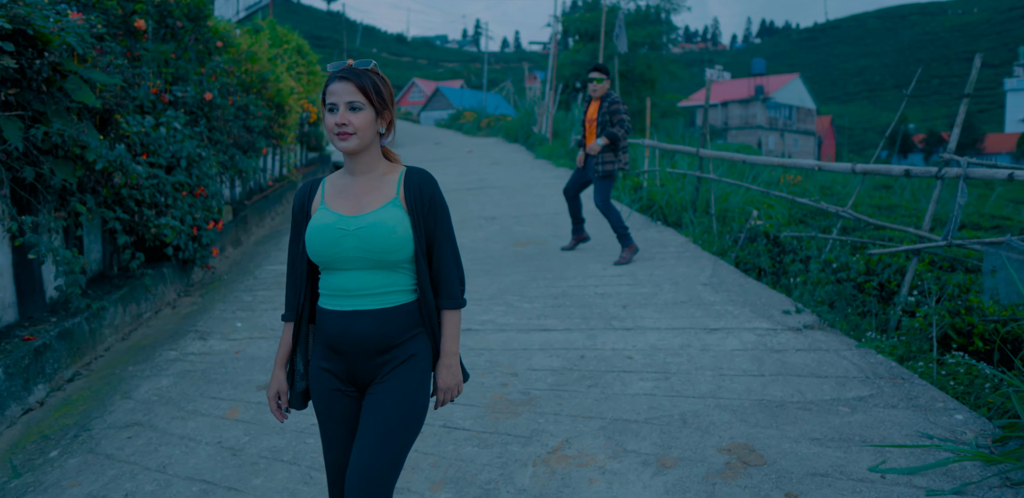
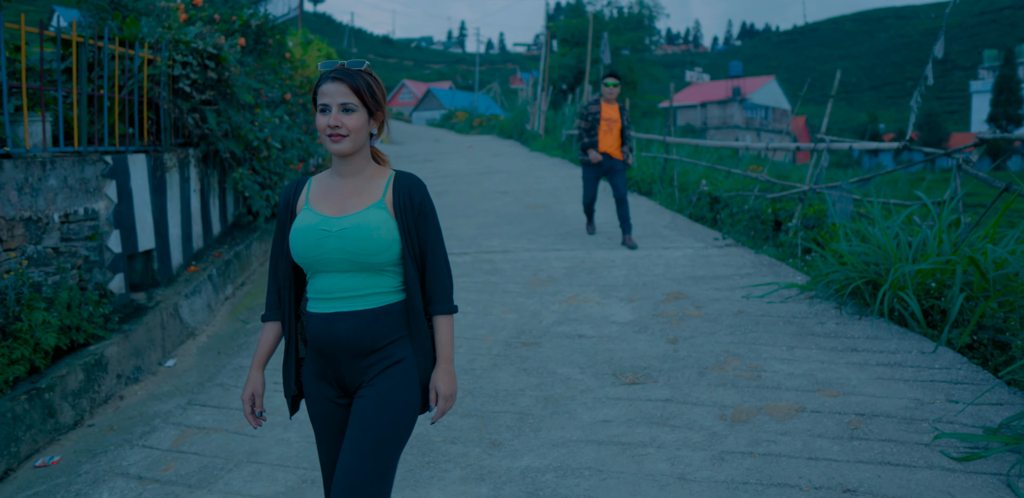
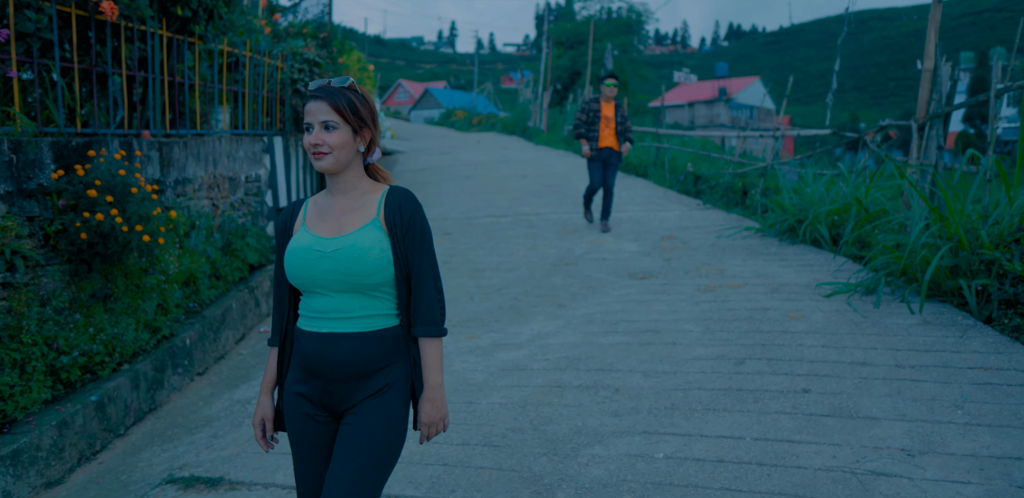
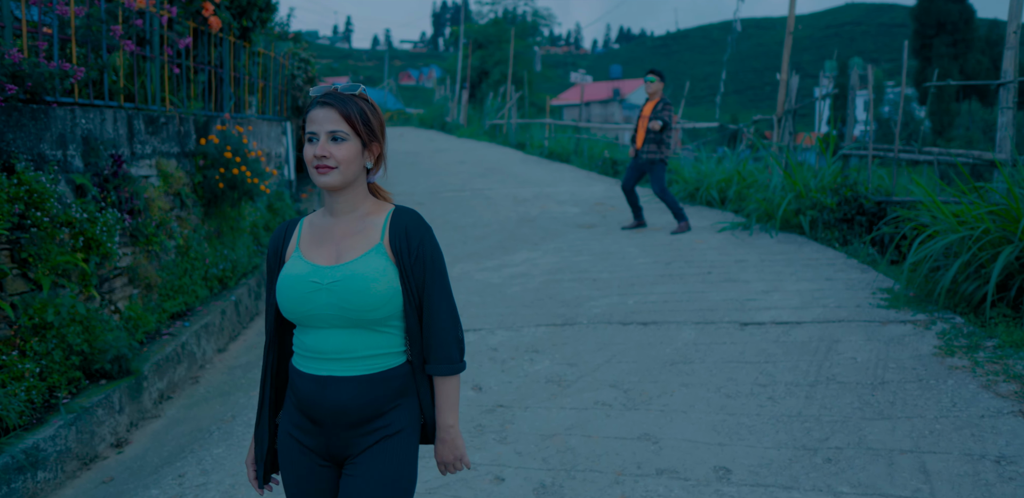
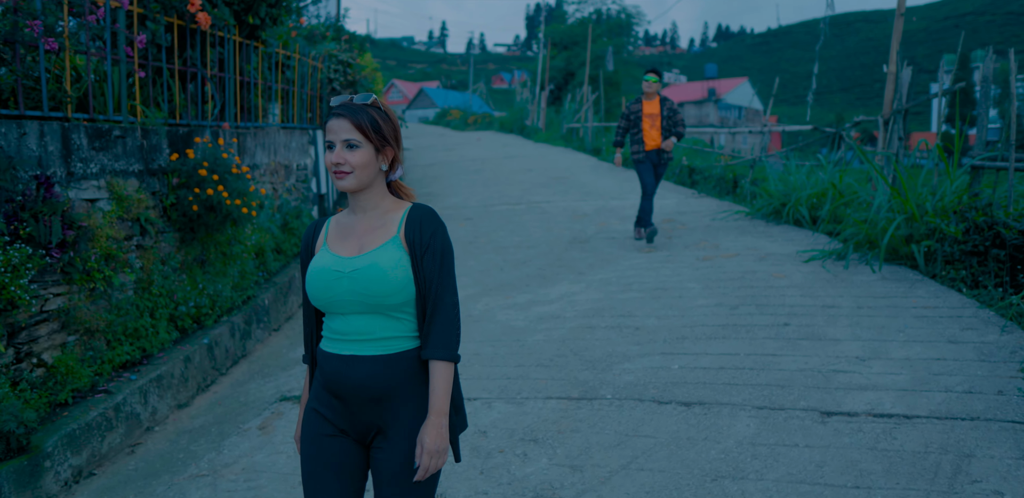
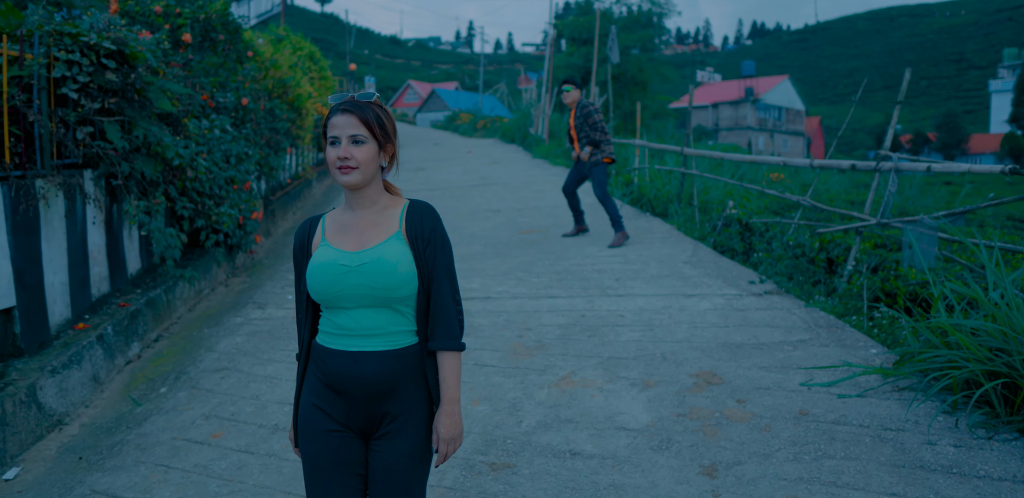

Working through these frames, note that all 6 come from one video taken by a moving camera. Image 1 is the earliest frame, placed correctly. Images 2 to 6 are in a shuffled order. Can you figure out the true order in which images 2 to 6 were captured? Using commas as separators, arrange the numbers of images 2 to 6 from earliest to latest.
6, 2, 3, 5, 4
